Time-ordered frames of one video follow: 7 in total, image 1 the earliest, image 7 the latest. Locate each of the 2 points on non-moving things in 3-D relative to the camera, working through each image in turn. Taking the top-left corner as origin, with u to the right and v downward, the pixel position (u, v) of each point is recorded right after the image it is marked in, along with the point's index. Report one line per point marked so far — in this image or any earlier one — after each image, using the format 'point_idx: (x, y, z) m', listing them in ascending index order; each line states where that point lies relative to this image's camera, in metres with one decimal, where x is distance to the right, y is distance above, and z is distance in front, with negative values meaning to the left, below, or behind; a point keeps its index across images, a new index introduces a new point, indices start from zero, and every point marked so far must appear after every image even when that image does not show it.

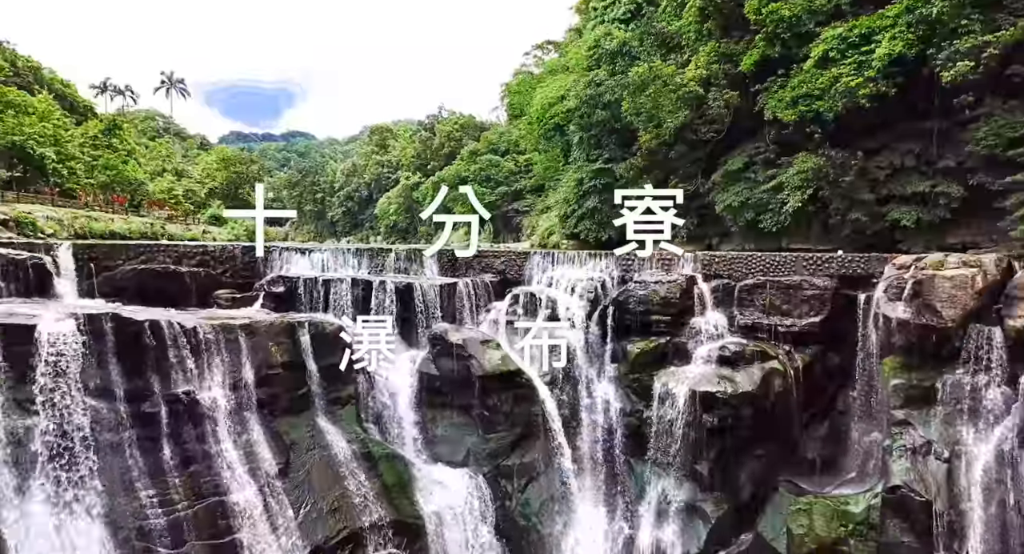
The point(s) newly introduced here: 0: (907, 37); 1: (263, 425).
0: (+6.6, +4.0, +11.0) m
1: (-3.4, -2.0, +9.0) m
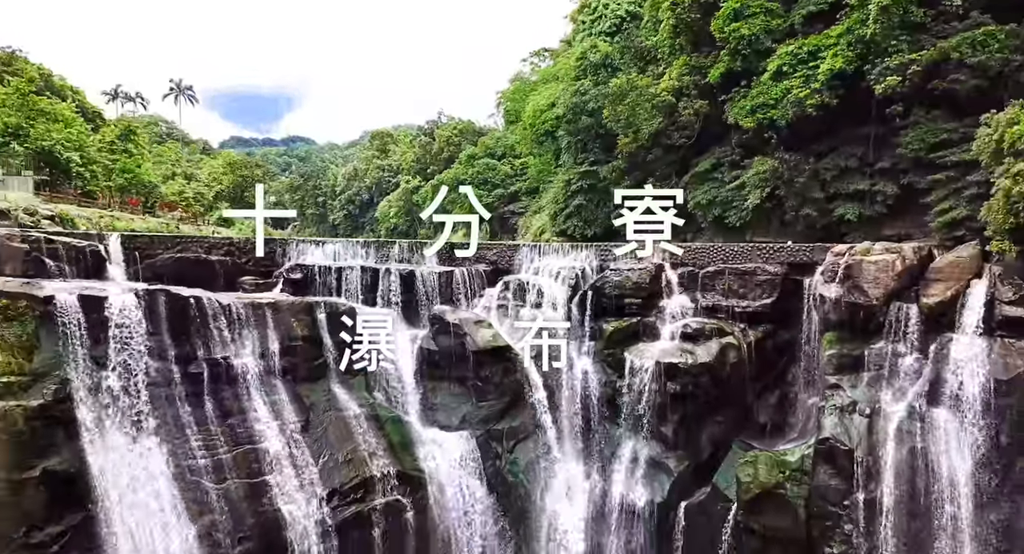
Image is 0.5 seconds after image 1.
0: (+6.4, +4.3, +12.6) m
1: (-3.6, -1.8, +10.5) m
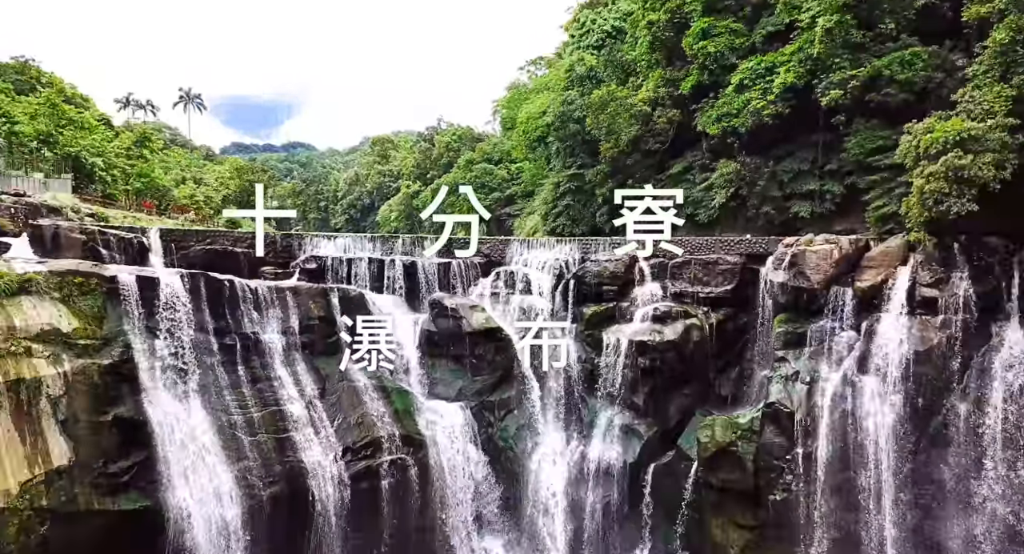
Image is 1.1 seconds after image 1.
0: (+6.1, +4.5, +14.3) m
1: (-3.8, -1.5, +12.2) m
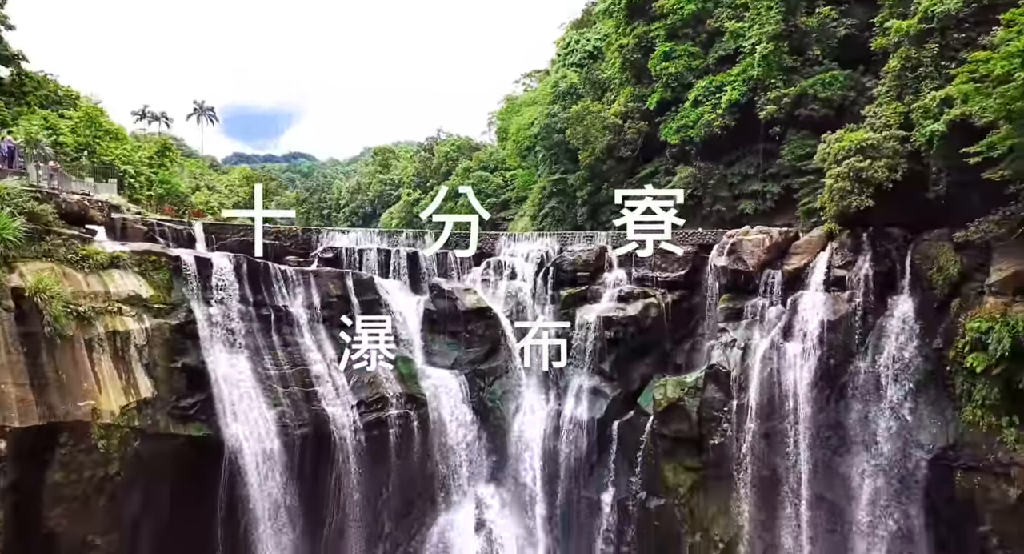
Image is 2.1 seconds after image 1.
0: (+5.8, +4.8, +16.8) m
1: (-4.1, -1.2, +14.6) m
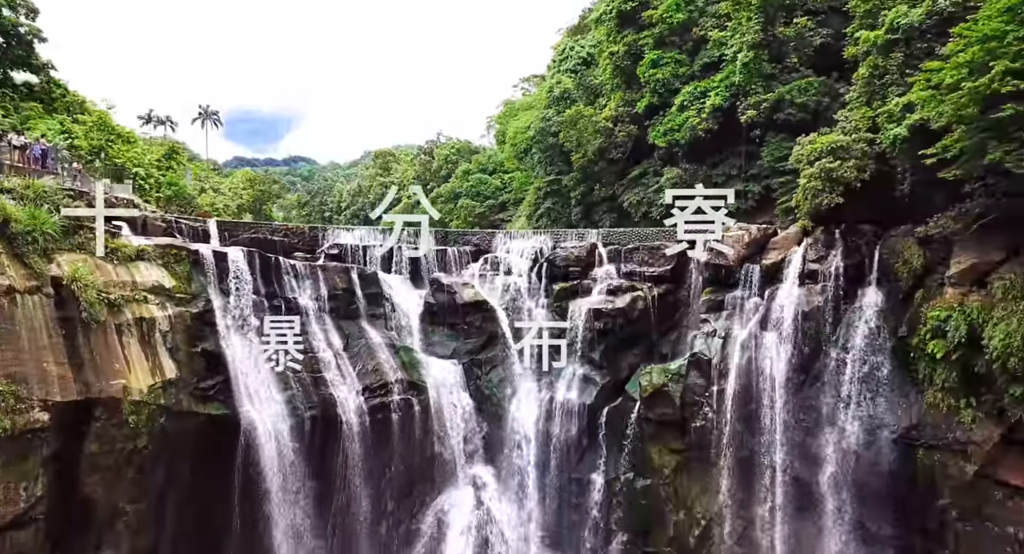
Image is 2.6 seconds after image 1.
0: (+5.7, +4.9, +17.8) m
1: (-4.2, -1.1, +15.6) m
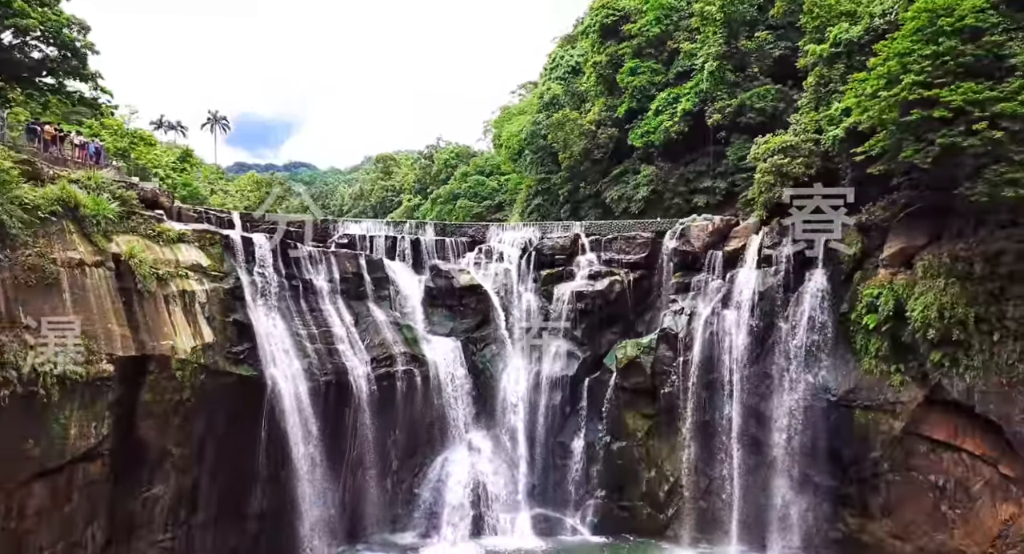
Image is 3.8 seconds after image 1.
0: (+5.4, +5.3, +19.9) m
1: (-4.5, -0.7, +17.6) m
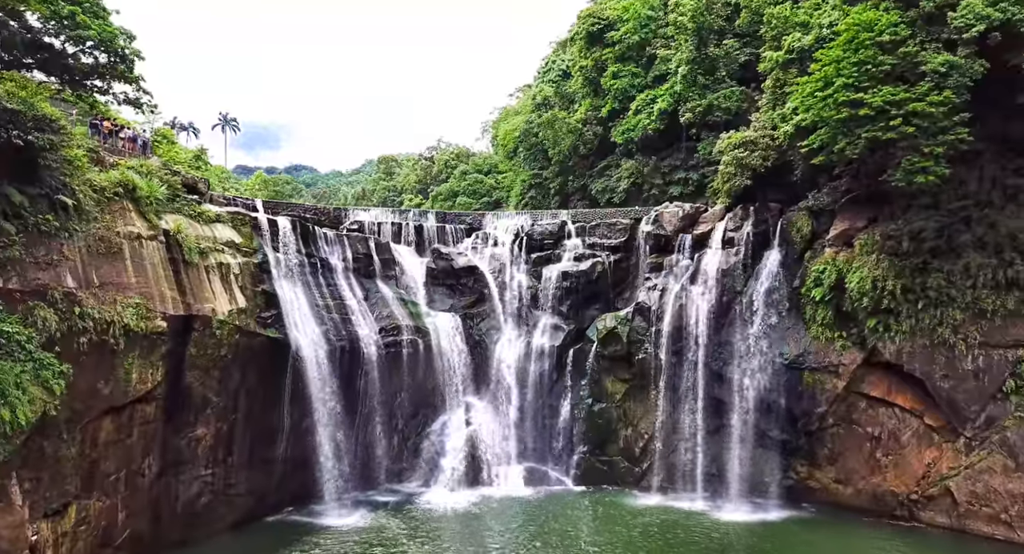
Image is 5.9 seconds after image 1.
0: (+5.2, +5.9, +22.2) m
1: (-4.7, -0.1, +19.9) m
